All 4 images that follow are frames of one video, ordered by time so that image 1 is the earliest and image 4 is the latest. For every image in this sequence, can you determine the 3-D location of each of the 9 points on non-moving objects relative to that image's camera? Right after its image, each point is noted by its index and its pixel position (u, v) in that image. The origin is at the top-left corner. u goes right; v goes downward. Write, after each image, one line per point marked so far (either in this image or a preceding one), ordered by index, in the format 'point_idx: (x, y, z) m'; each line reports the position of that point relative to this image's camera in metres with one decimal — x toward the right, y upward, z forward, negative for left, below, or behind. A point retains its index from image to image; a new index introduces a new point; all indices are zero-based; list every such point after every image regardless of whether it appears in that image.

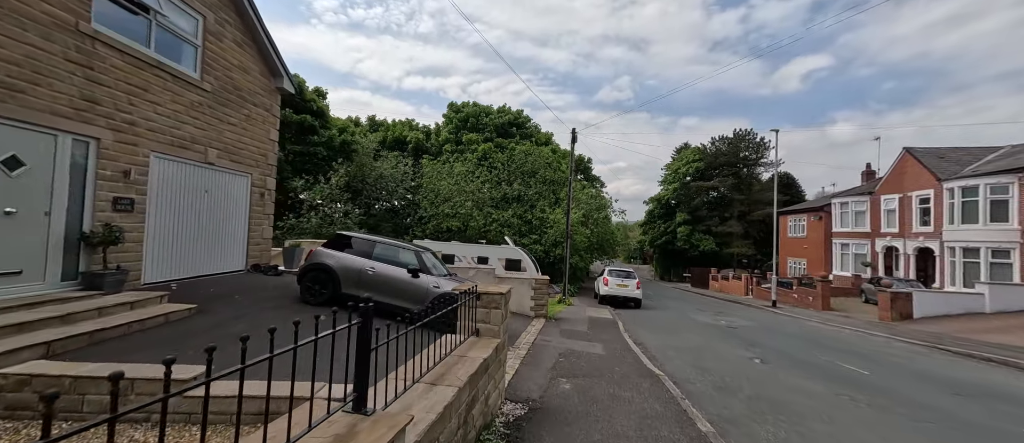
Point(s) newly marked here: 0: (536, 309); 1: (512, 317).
0: (+0.7, -2.7, +12.1) m
1: (0.0, -2.7, +11.1) m
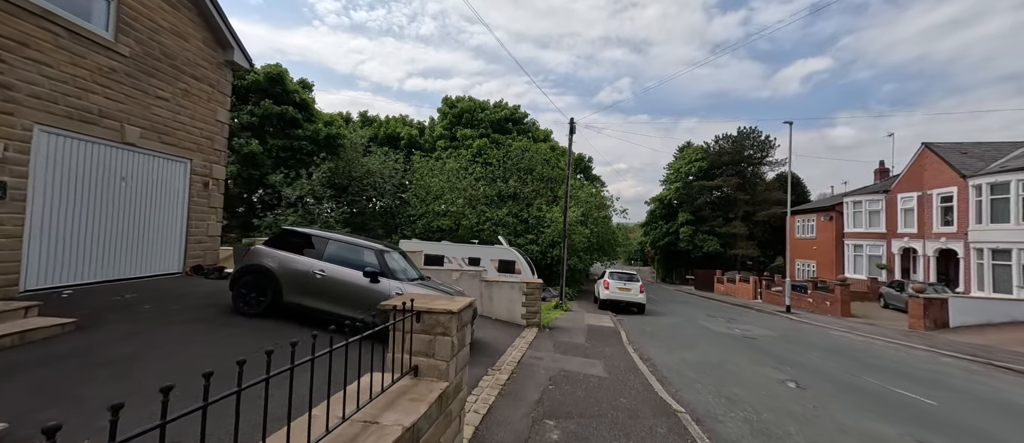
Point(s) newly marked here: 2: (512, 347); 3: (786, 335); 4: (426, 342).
0: (+0.4, -2.6, +10.7) m
1: (-0.3, -2.6, +9.7) m
2: (0.0, -2.5, +8.1) m
3: (+8.5, -3.5, +12.4) m
4: (-0.6, -0.8, +2.8) m
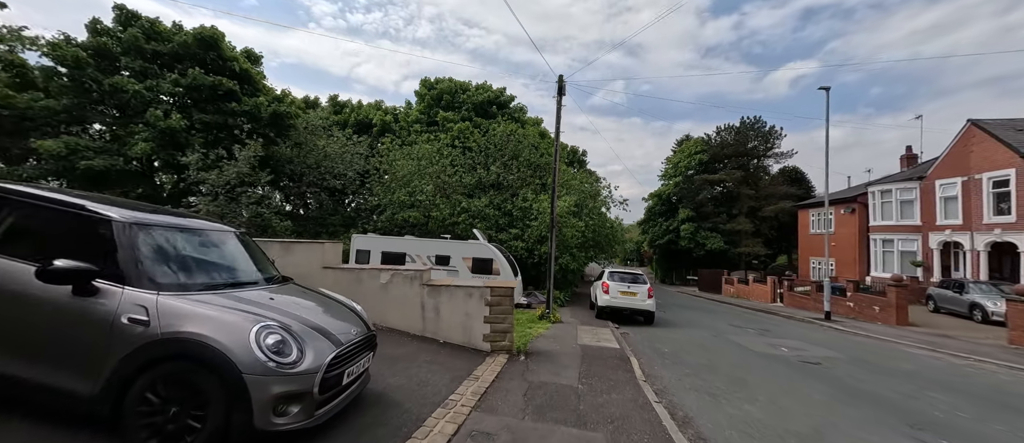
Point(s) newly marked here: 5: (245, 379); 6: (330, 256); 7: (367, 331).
0: (-0.3, -2.1, +7.2) m
1: (-1.1, -2.1, +6.2) m
2: (-0.7, -2.0, +4.5) m
3: (+7.7, -3.0, +9.0) m
4: (-1.3, -0.4, -0.7) m
5: (-1.8, -1.0, +2.7) m
6: (-3.4, -0.6, +7.5) m
7: (-1.5, -1.1, +4.2) m
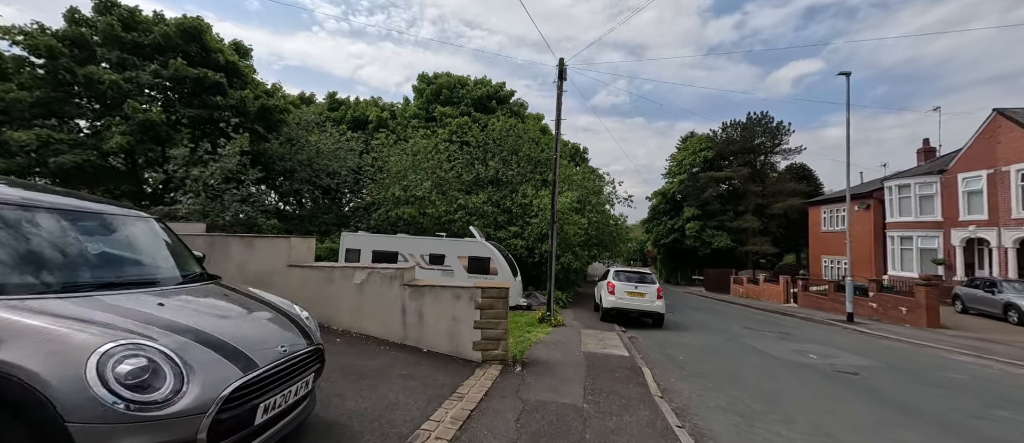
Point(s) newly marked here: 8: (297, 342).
0: (-0.4, -1.9, +6.2) m
1: (-1.2, -2.0, +5.2) m
2: (-0.8, -1.9, +3.6) m
3: (+7.6, -2.8, +8.0) m
4: (-1.4, -0.2, -1.7) m
5: (-1.9, -0.9, +1.7) m
6: (-3.5, -0.5, +6.5) m
7: (-1.6, -1.0, +3.2) m
8: (-1.6, -0.9, +3.0) m
